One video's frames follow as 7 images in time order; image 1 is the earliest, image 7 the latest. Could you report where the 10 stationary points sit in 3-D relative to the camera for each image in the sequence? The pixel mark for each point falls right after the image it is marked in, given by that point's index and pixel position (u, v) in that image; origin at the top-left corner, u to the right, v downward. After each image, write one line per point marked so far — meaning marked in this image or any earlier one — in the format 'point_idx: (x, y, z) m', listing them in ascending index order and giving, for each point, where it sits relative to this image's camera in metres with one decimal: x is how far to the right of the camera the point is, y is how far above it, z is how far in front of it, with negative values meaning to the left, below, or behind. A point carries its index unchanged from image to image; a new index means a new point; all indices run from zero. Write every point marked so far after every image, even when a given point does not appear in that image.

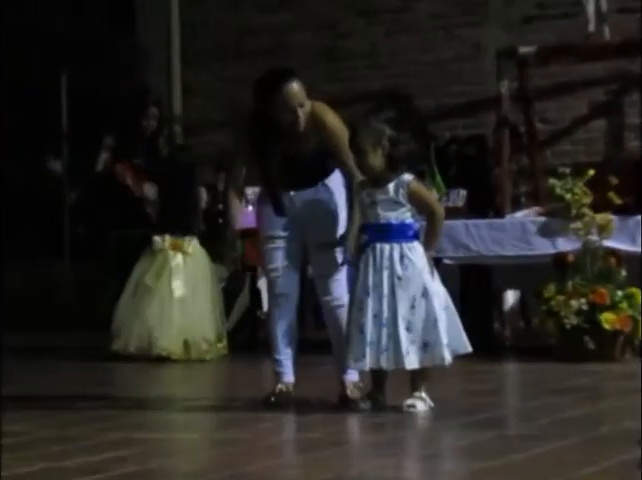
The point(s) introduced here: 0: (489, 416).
0: (+0.8, -0.7, +7.8) m
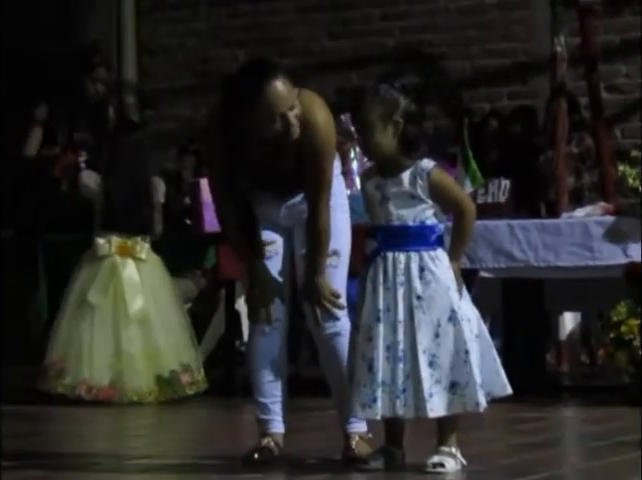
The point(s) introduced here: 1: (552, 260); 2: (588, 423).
0: (+0.7, -0.8, +5.7) m
1: (+0.9, -0.1, +6.8) m
2: (+1.0, -0.7, +6.6) m
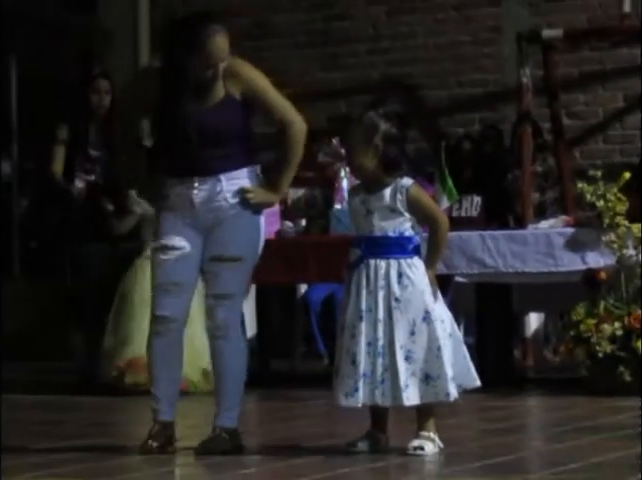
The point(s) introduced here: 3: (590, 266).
0: (+0.7, -0.8, +6.6) m
1: (+0.9, -0.1, +7.7) m
2: (+1.0, -0.8, +7.5) m
3: (+1.2, -0.1, +7.7) m
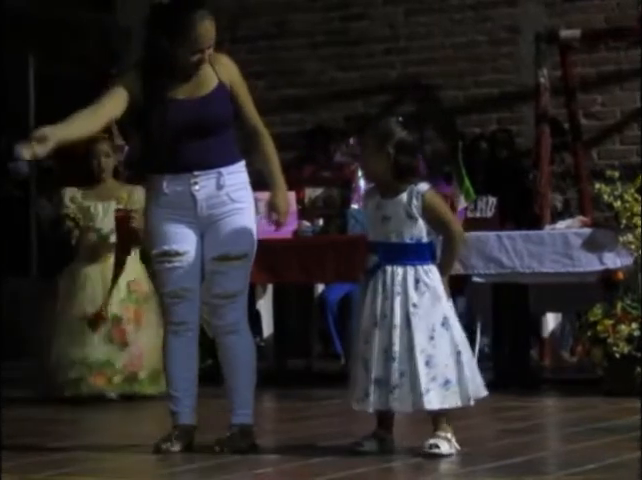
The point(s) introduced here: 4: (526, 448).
0: (+0.8, -0.8, +6.6) m
1: (+1.0, -0.1, +7.7) m
2: (+1.1, -0.8, +7.5) m
3: (+1.3, -0.1, +7.7) m
4: (+0.8, -0.8, +6.5) m
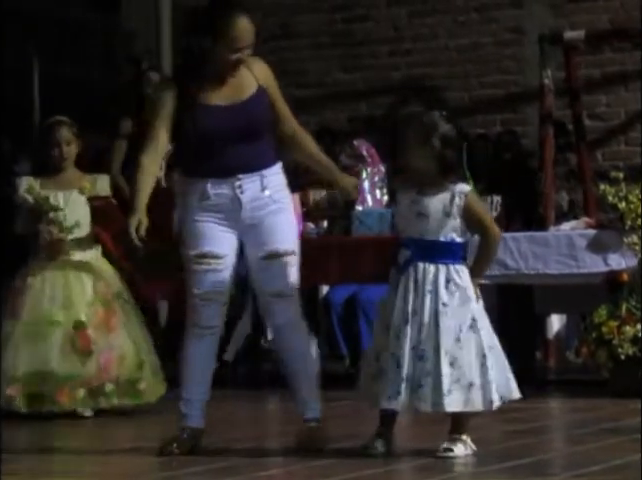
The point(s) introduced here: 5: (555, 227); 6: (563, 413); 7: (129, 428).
0: (+0.8, -0.8, +6.6) m
1: (+1.0, -0.1, +7.7) m
2: (+1.1, -0.8, +7.5) m
3: (+1.3, -0.1, +7.6) m
4: (+0.8, -0.8, +6.5) m
5: (+1.1, +0.1, +7.7) m
6: (+1.1, -0.8, +7.5) m
7: (-0.8, -0.8, +6.9) m
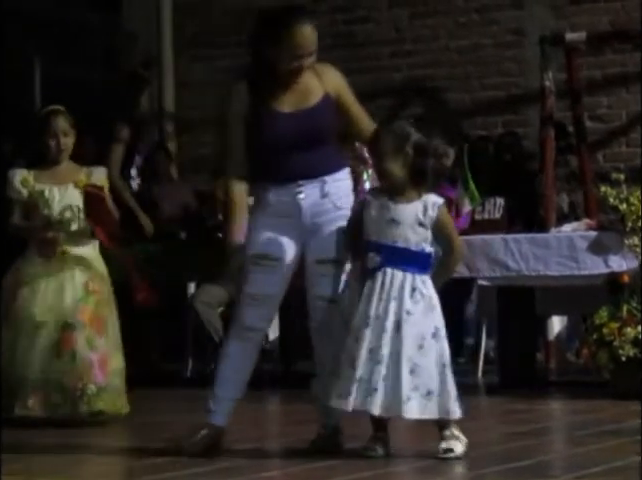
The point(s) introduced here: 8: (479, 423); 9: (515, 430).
0: (+0.8, -0.8, +6.6) m
1: (+1.0, -0.1, +7.7) m
2: (+1.1, -0.8, +7.5) m
3: (+1.3, -0.1, +7.6) m
4: (+0.8, -0.8, +6.5) m
5: (+1.1, +0.1, +7.7) m
6: (+1.1, -0.8, +7.5) m
7: (-0.8, -0.8, +6.9) m
8: (+0.7, -0.8, +7.3) m
9: (+0.8, -0.8, +7.2) m
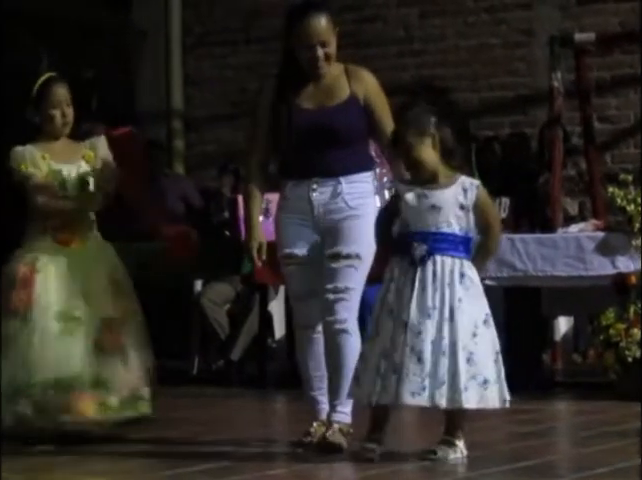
0: (+0.8, -0.8, +6.6) m
1: (+1.0, -0.1, +7.7) m
2: (+1.1, -0.8, +7.5) m
3: (+1.4, -0.1, +7.6) m
4: (+0.8, -0.8, +6.5) m
5: (+1.1, 0.0, +7.7) m
6: (+1.1, -0.8, +7.5) m
7: (-0.8, -0.8, +6.9) m
8: (+0.7, -0.8, +7.3) m
9: (+0.8, -0.8, +7.1) m
